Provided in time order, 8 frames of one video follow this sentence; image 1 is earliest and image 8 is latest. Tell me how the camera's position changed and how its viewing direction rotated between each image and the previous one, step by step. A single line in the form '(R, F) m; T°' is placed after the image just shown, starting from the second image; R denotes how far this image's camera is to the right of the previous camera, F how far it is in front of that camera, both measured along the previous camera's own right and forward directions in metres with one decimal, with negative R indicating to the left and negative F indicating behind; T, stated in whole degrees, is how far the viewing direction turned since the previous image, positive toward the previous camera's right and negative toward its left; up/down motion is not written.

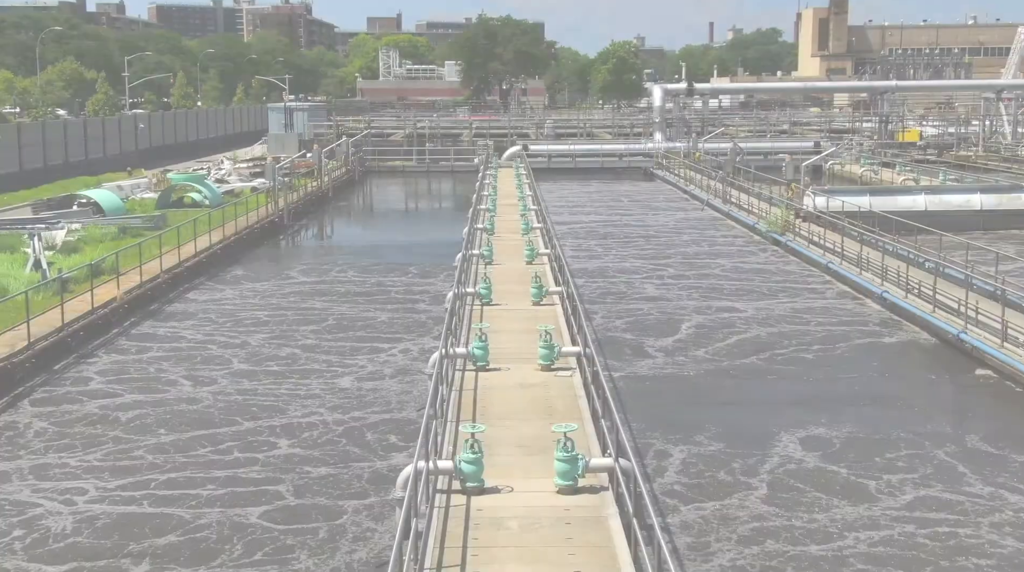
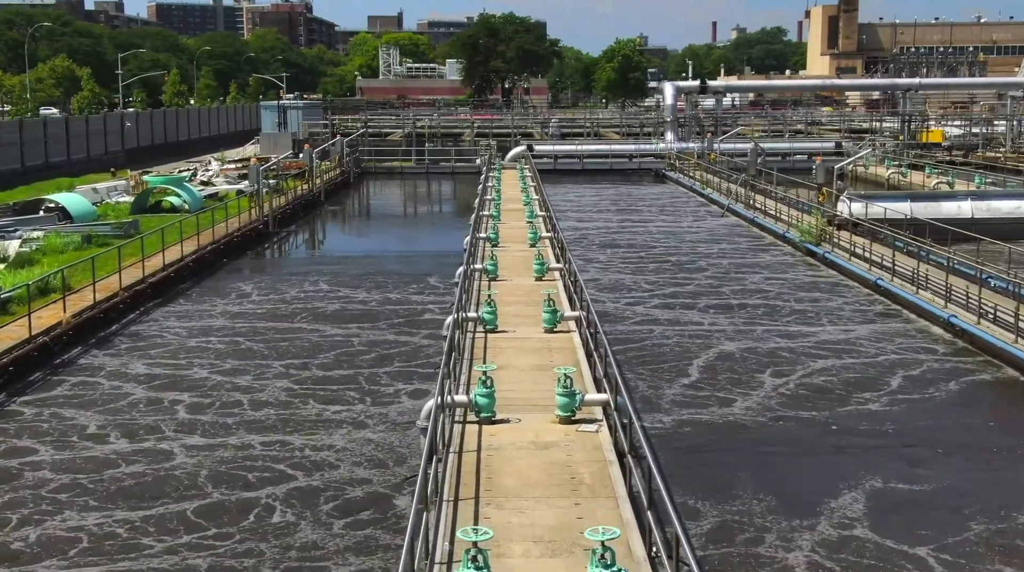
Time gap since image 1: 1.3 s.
(-0.1, +3.0) m; 0°
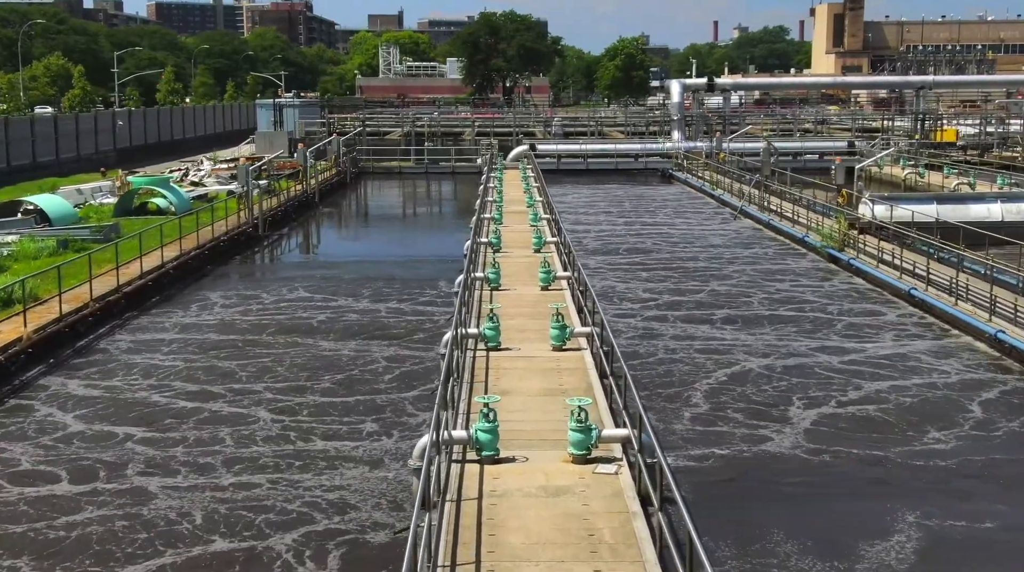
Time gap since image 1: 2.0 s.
(-0.1, +1.7) m; 0°
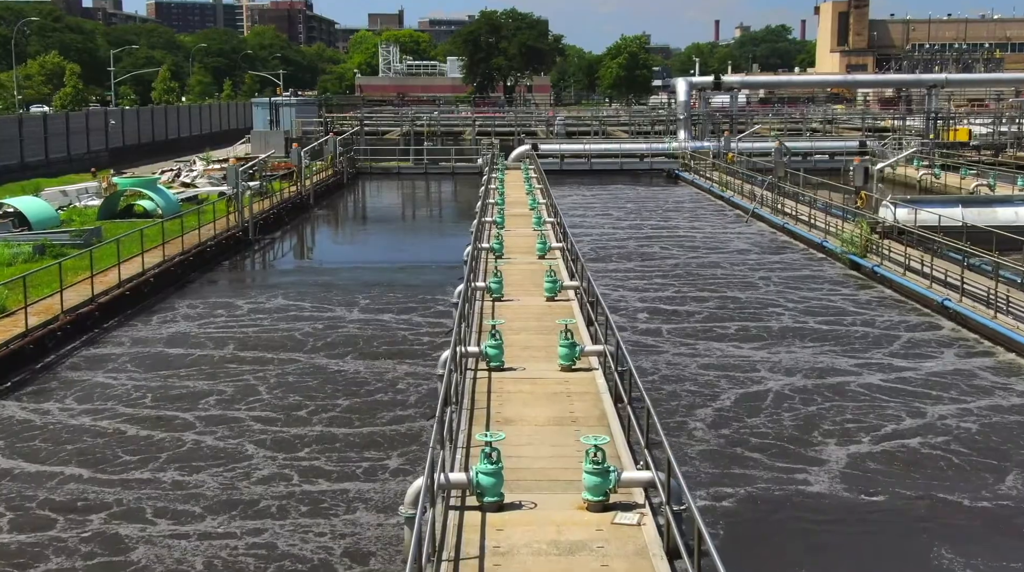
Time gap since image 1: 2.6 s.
(0.0, +1.5) m; 0°
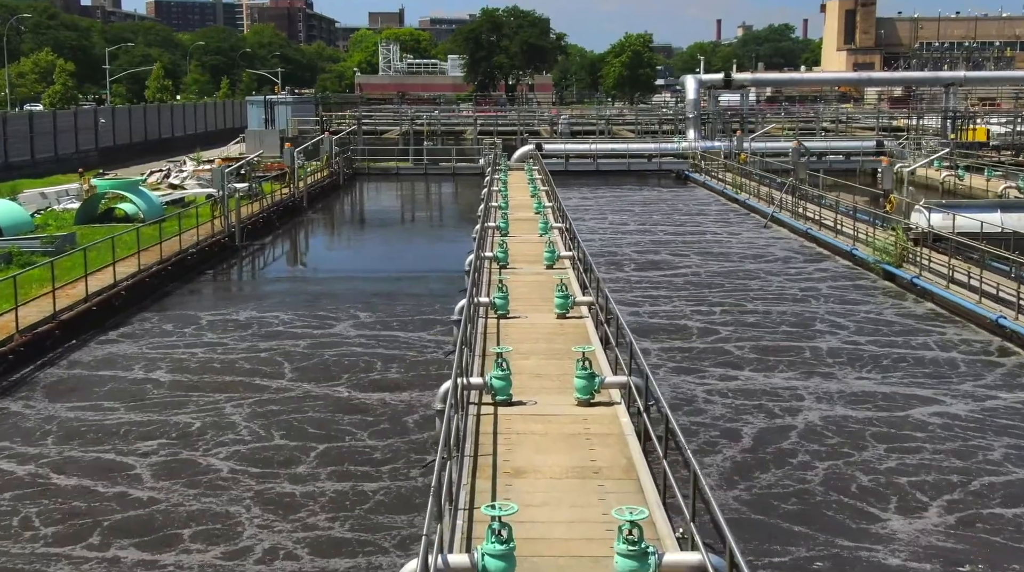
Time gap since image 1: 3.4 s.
(-0.1, +2.0) m; 0°
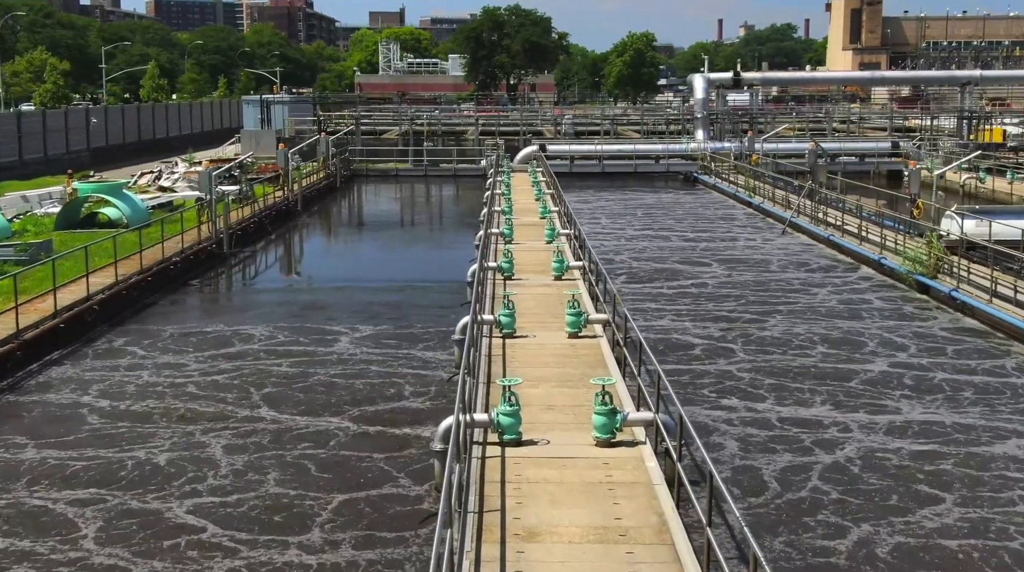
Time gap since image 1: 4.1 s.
(-0.1, +1.6) m; 0°
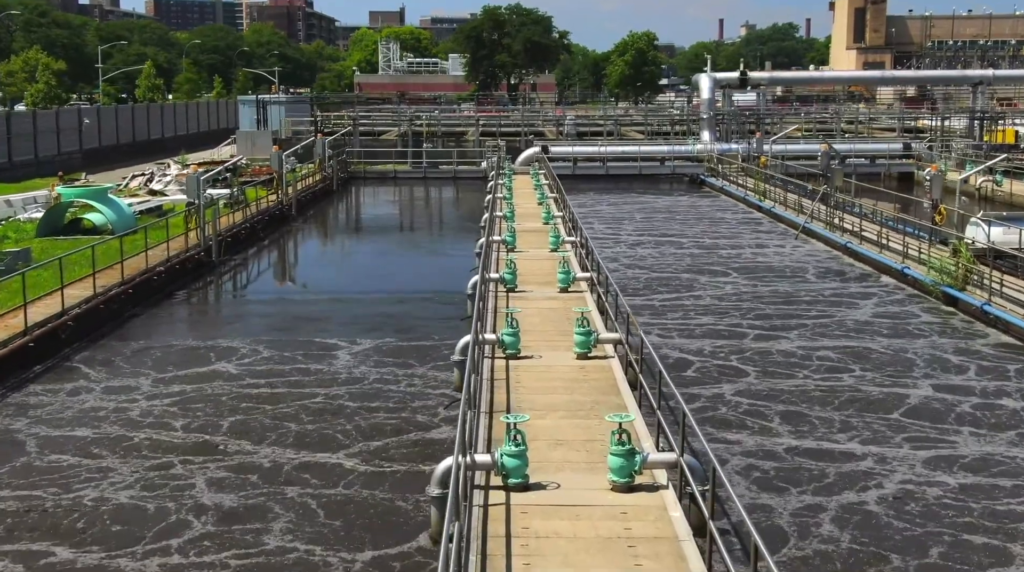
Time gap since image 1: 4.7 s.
(0.0, +1.2) m; 0°
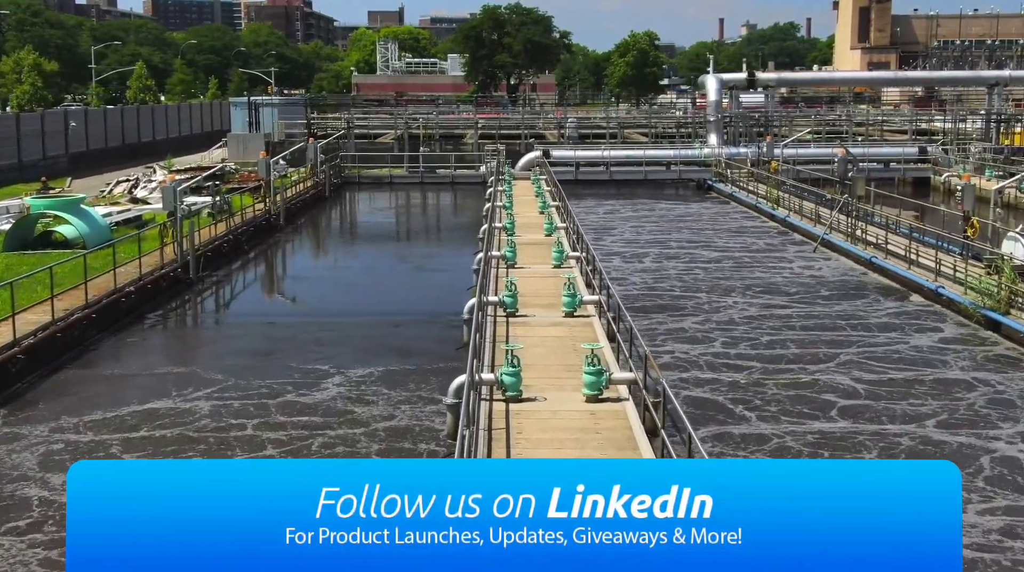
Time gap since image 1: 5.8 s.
(0.0, +1.8) m; 0°
